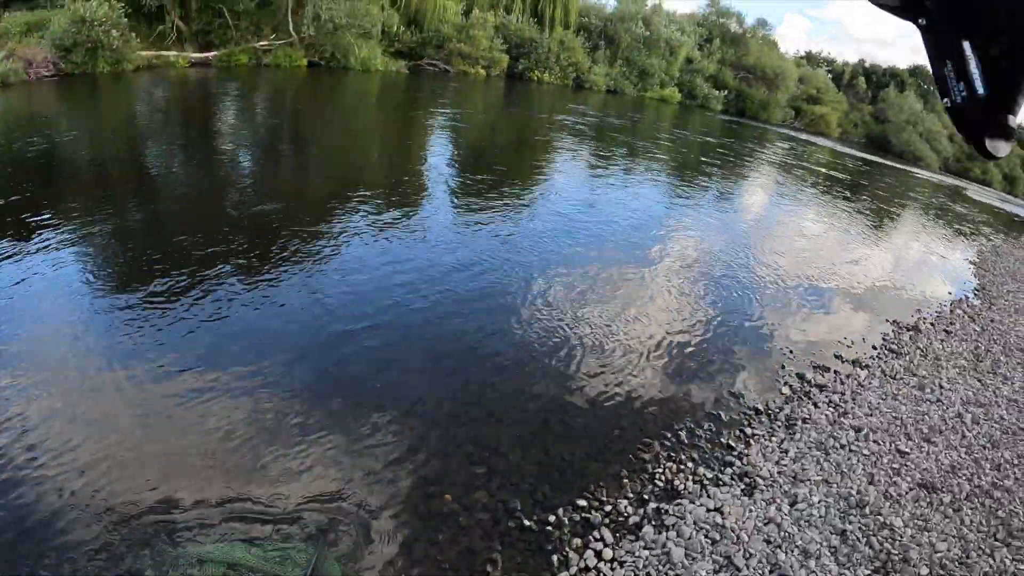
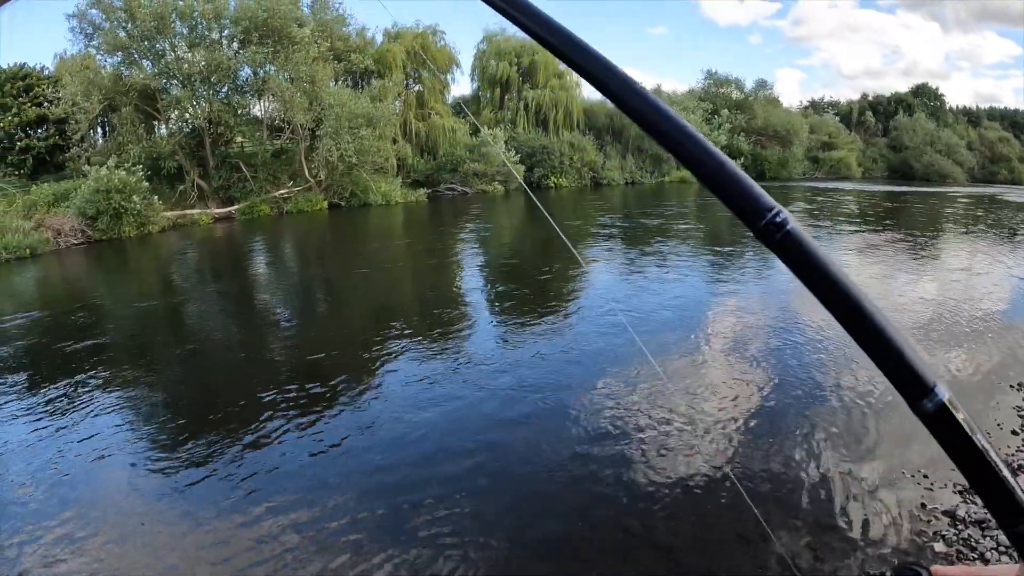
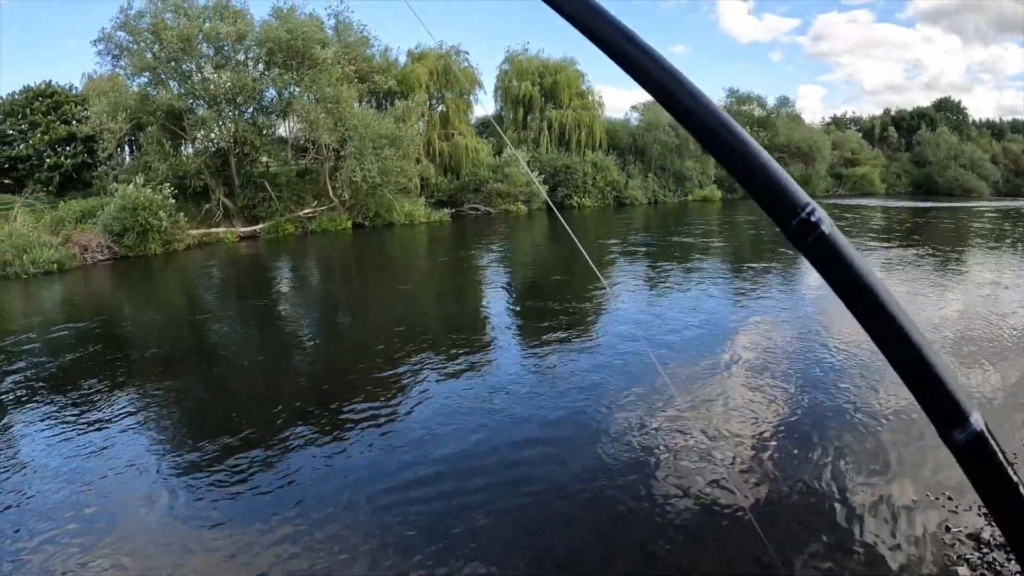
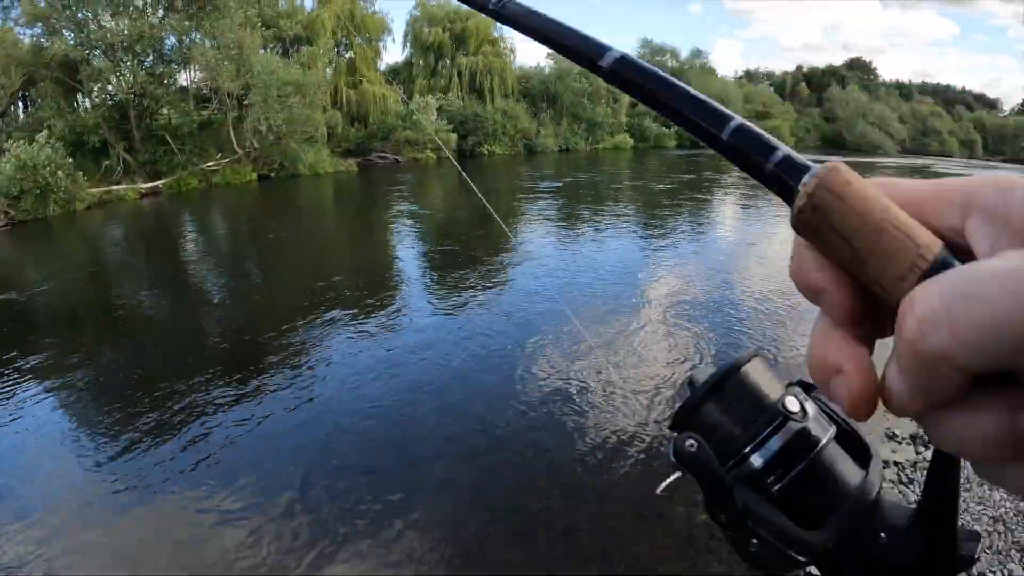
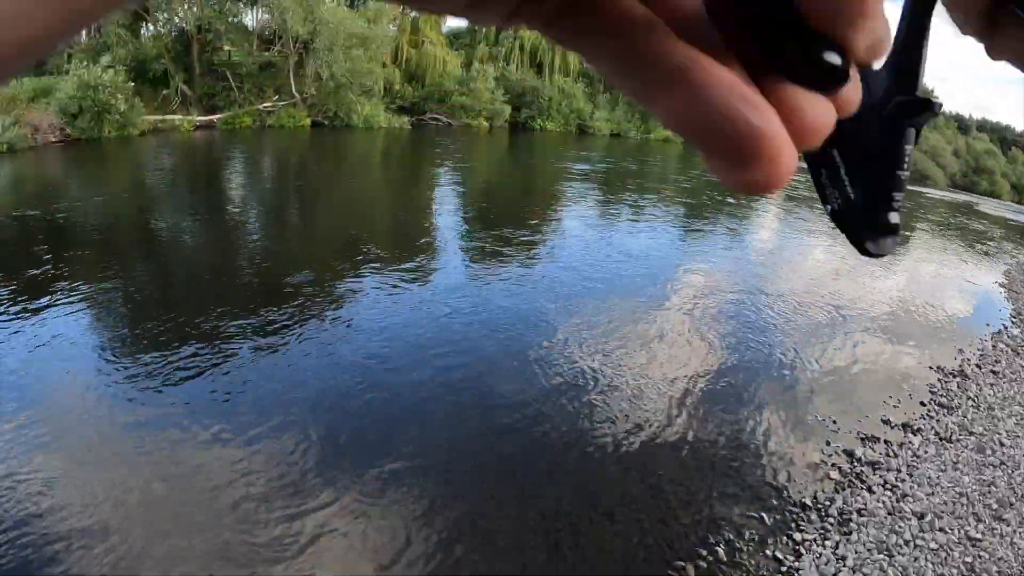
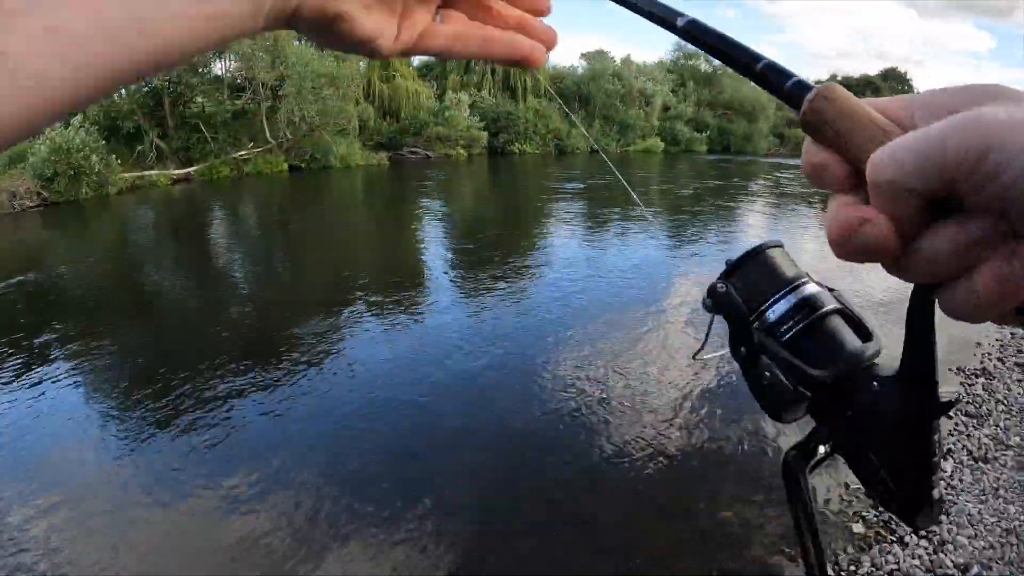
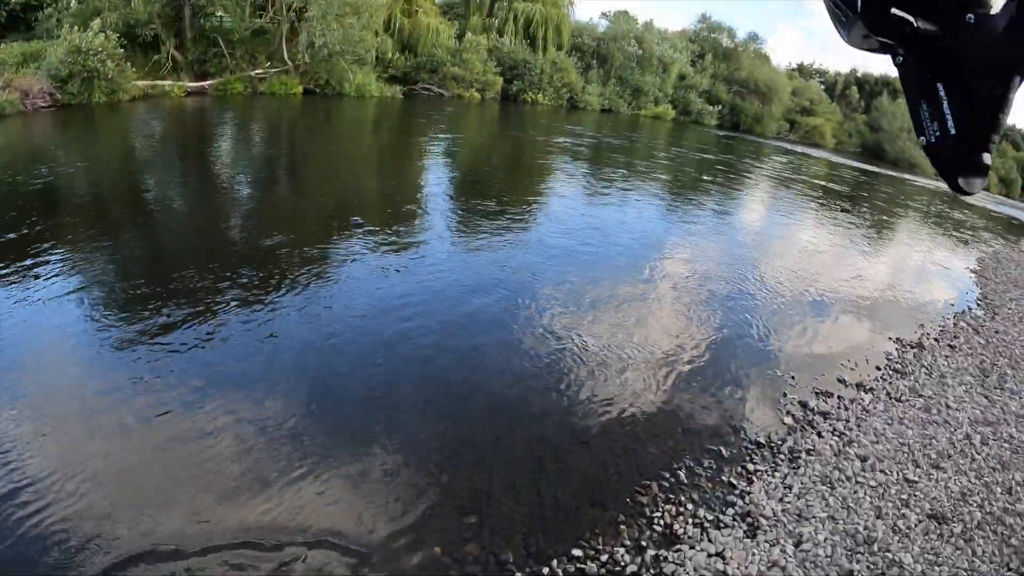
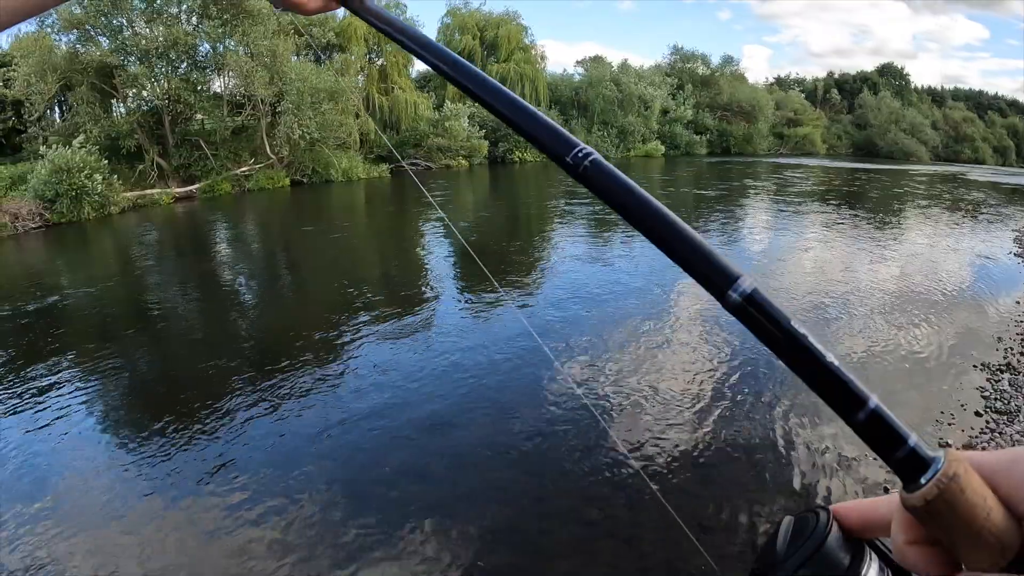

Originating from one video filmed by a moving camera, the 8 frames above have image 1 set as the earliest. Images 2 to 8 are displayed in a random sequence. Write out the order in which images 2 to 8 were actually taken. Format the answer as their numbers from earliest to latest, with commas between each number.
7, 5, 6, 4, 8, 2, 3
